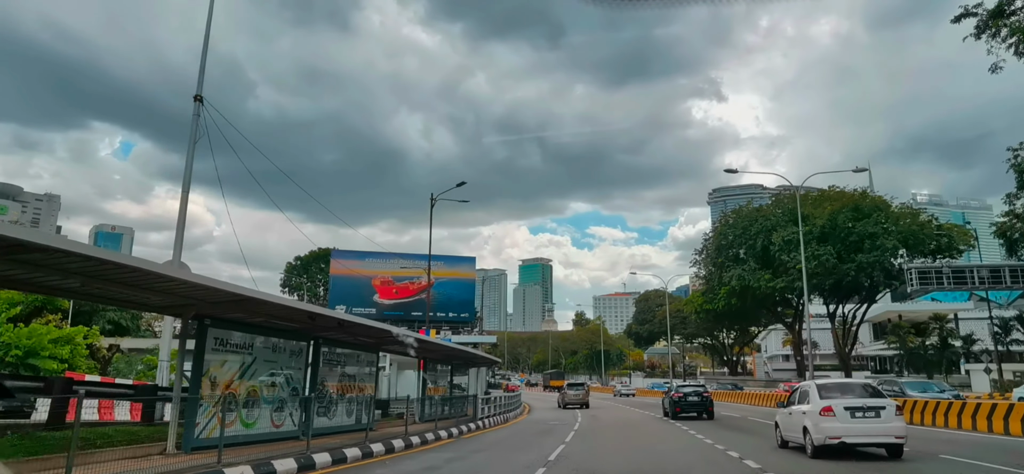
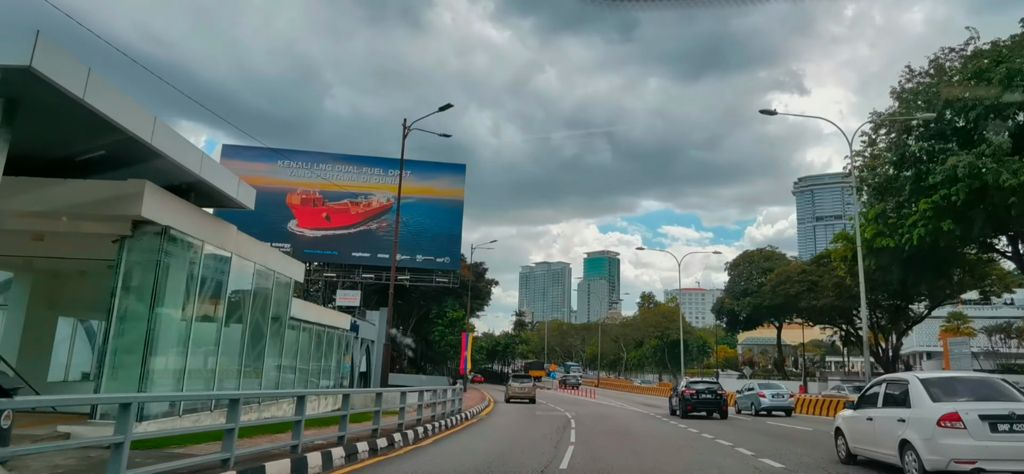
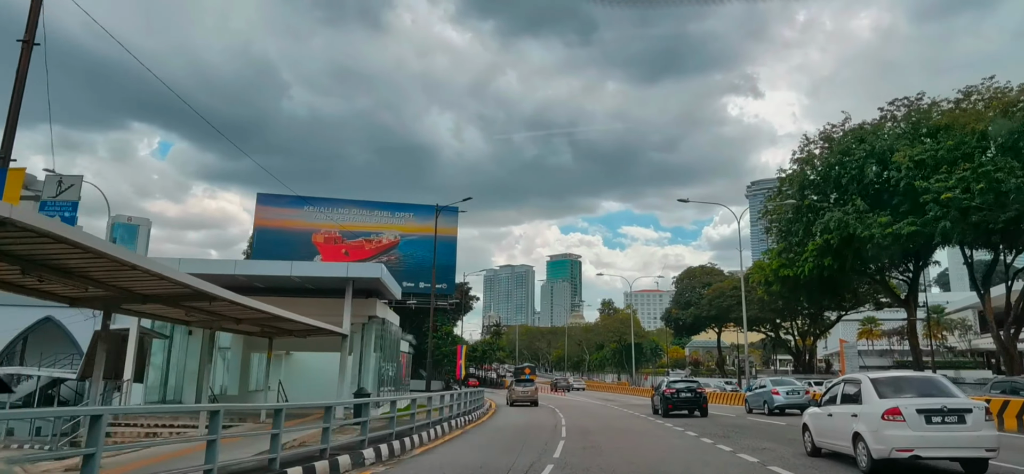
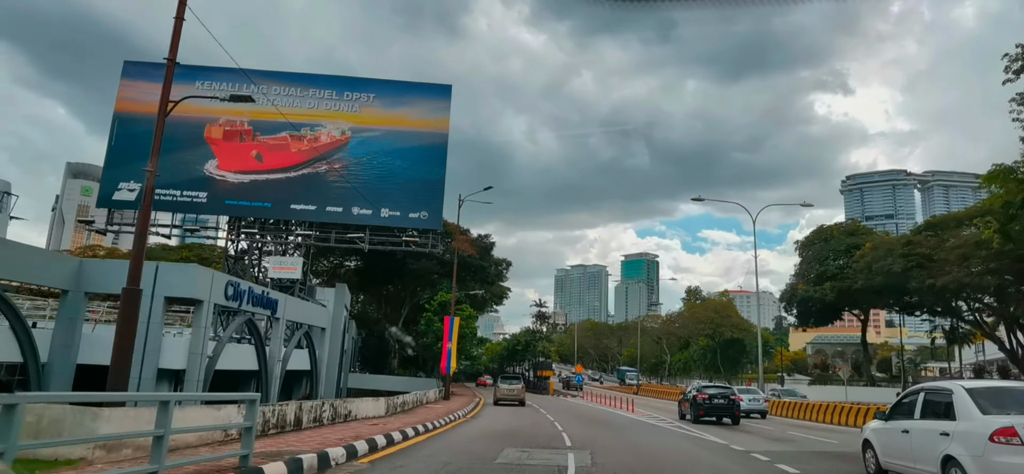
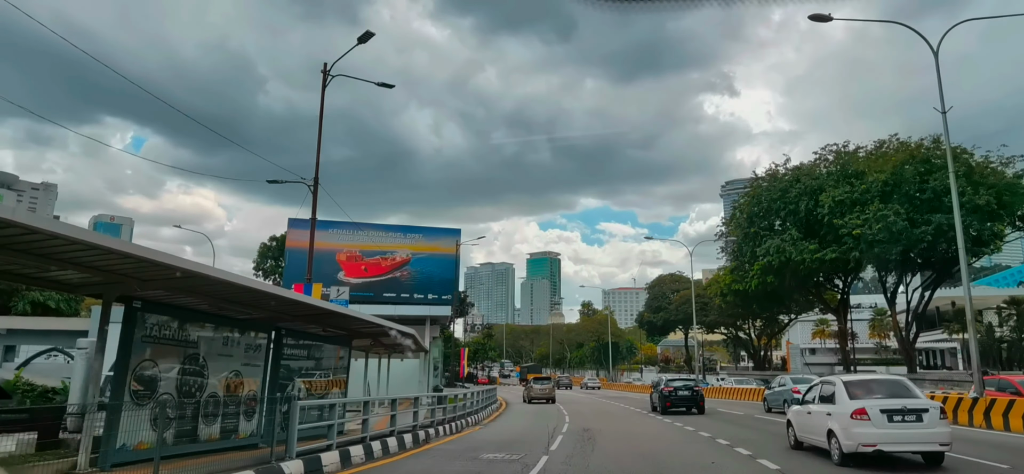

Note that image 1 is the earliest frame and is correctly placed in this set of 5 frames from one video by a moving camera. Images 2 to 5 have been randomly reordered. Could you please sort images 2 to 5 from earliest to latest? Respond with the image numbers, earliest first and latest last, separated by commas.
5, 3, 2, 4
